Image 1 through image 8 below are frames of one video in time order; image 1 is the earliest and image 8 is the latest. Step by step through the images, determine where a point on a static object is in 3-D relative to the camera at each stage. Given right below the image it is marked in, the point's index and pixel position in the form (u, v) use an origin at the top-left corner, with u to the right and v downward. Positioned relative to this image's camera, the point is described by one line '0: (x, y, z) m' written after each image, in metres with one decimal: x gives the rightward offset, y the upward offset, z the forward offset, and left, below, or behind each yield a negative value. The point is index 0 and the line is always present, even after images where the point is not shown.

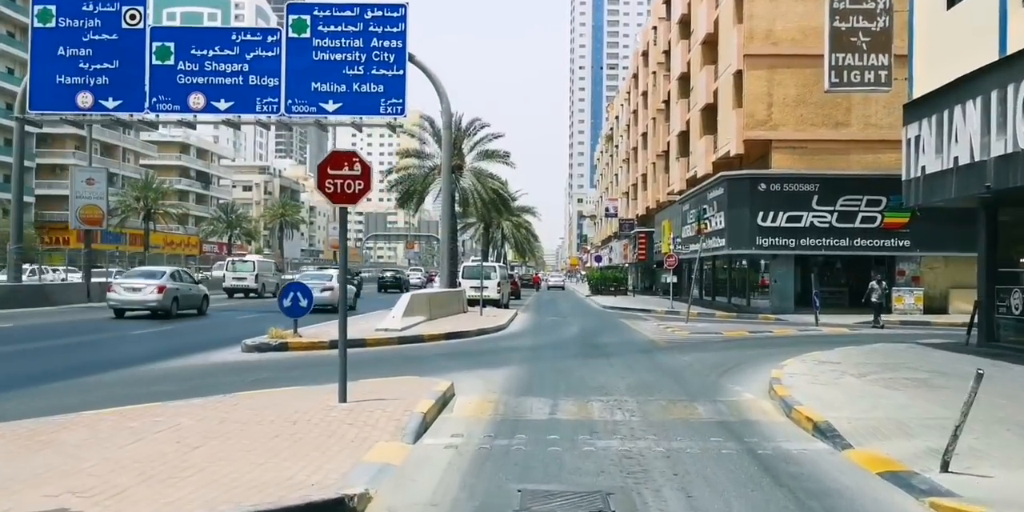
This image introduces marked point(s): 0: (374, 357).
0: (-2.3, -1.7, +16.5) m
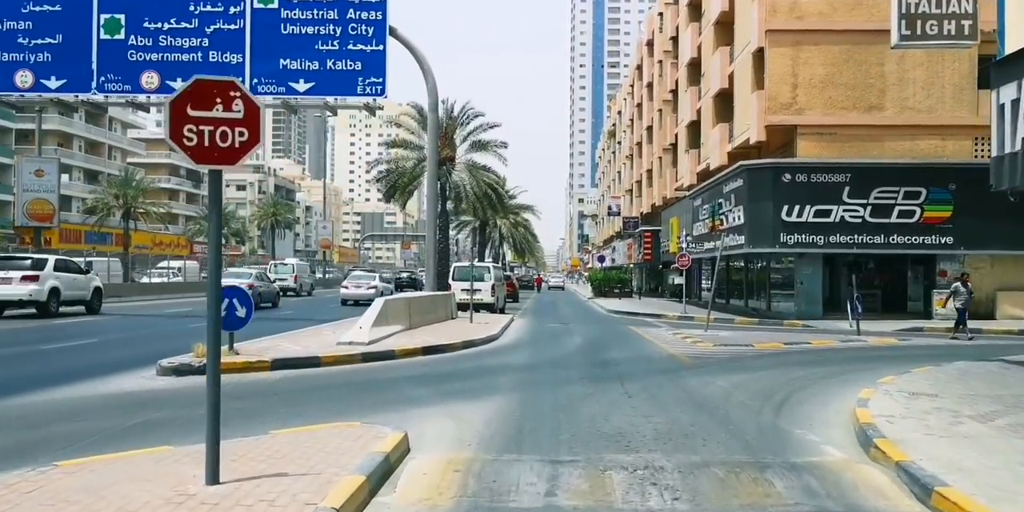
0: (-2.5, -1.7, +13.0) m
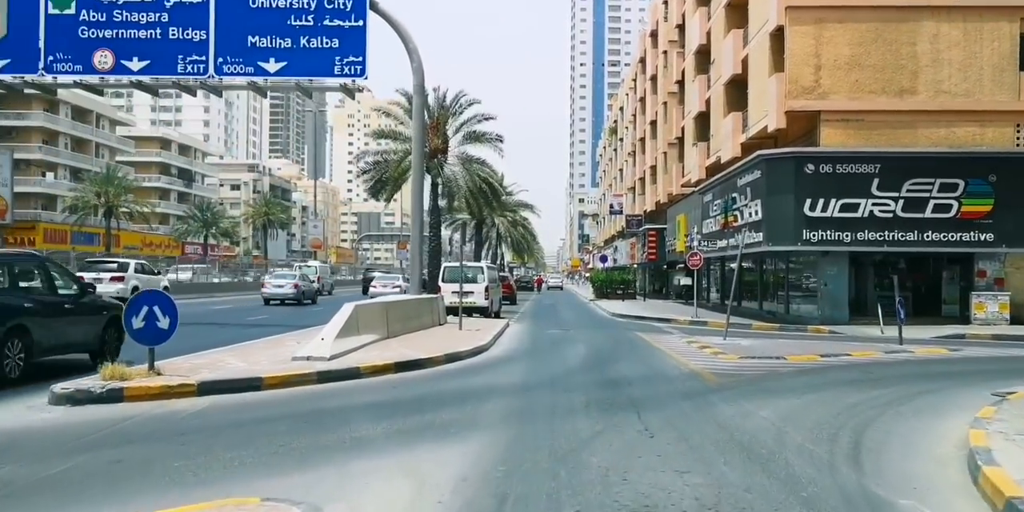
0: (-2.6, -1.6, +10.2) m
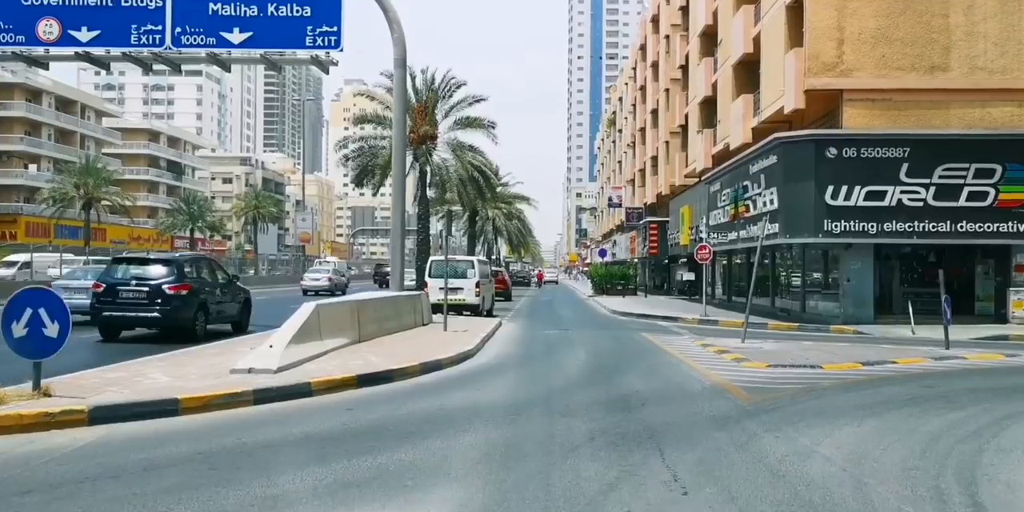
0: (-2.8, -1.5, +7.7) m
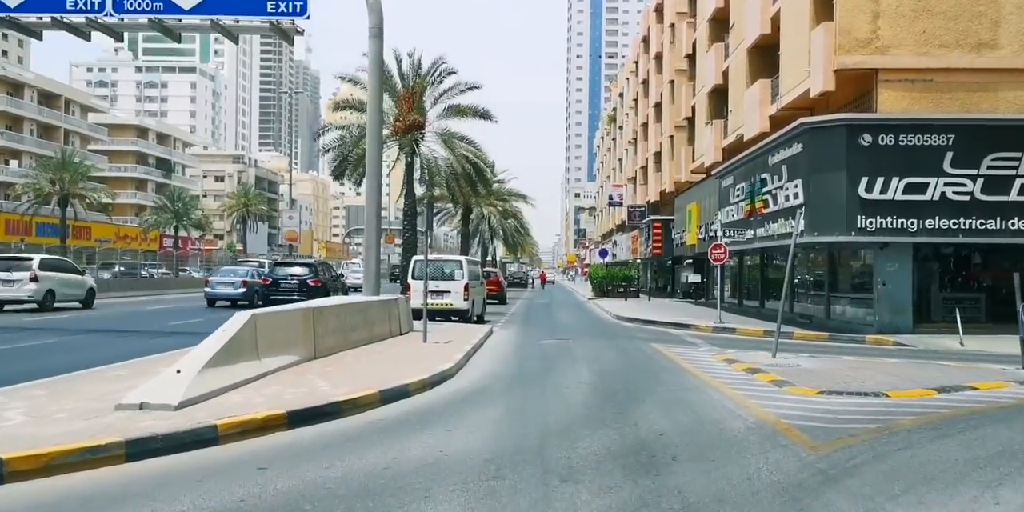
0: (-2.9, -1.5, +4.7) m
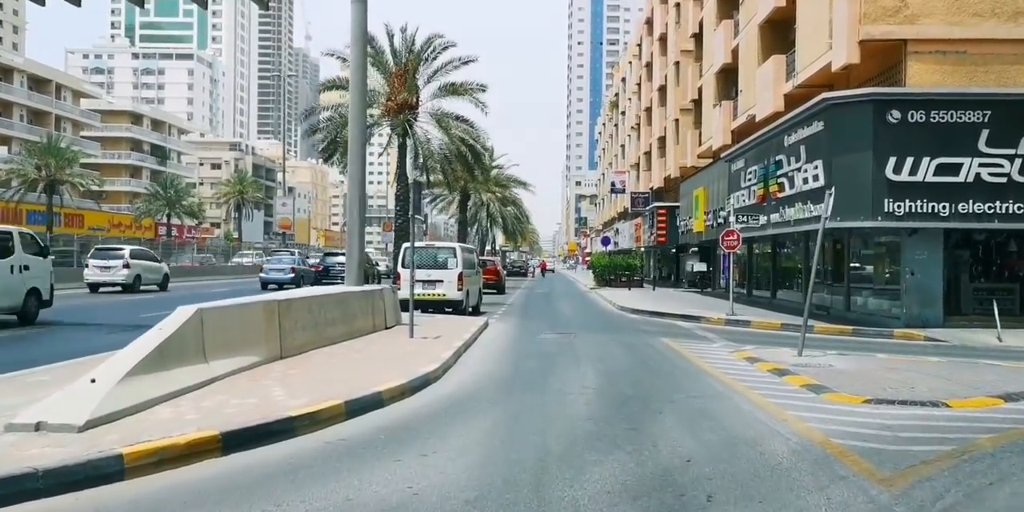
0: (-3.0, -1.4, +3.0) m
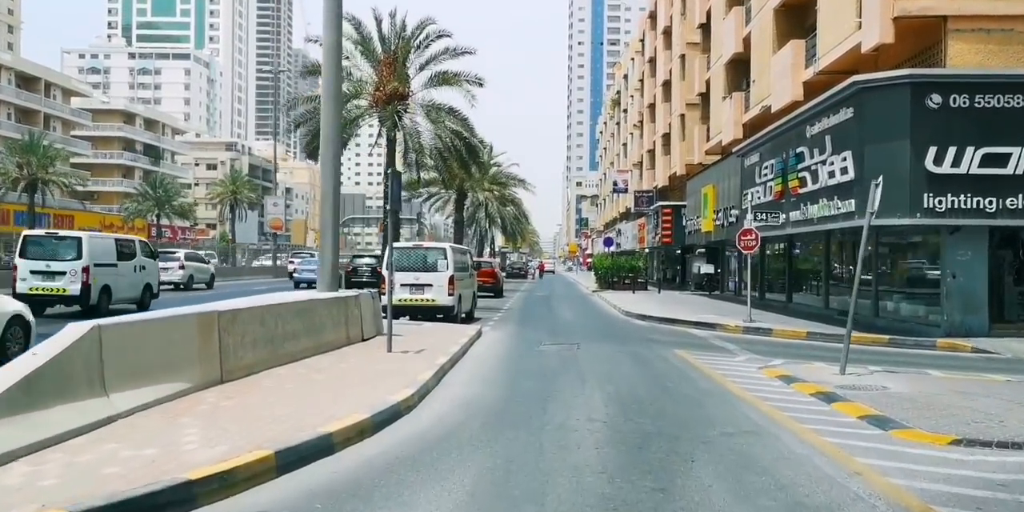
0: (-3.1, -1.4, +0.9) m
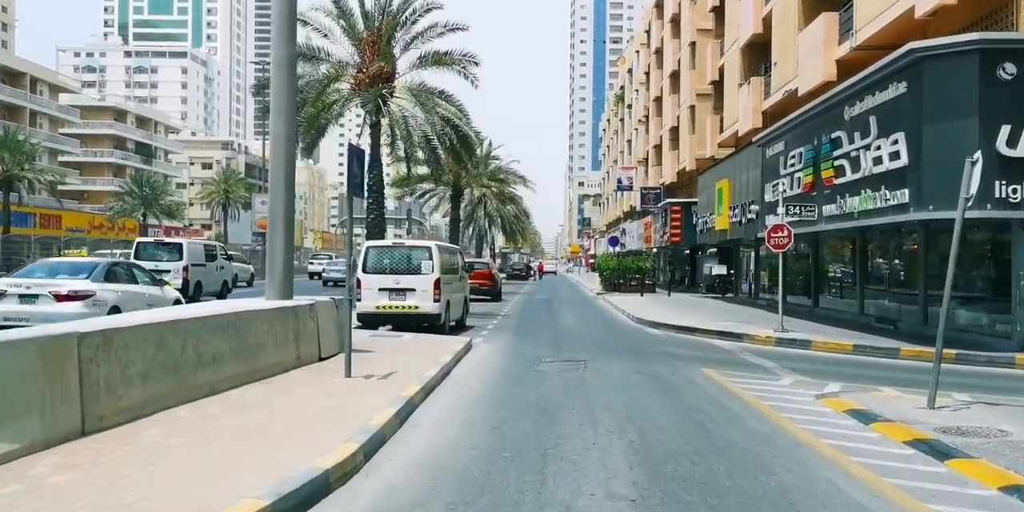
0: (-3.2, -1.4, -2.0) m
